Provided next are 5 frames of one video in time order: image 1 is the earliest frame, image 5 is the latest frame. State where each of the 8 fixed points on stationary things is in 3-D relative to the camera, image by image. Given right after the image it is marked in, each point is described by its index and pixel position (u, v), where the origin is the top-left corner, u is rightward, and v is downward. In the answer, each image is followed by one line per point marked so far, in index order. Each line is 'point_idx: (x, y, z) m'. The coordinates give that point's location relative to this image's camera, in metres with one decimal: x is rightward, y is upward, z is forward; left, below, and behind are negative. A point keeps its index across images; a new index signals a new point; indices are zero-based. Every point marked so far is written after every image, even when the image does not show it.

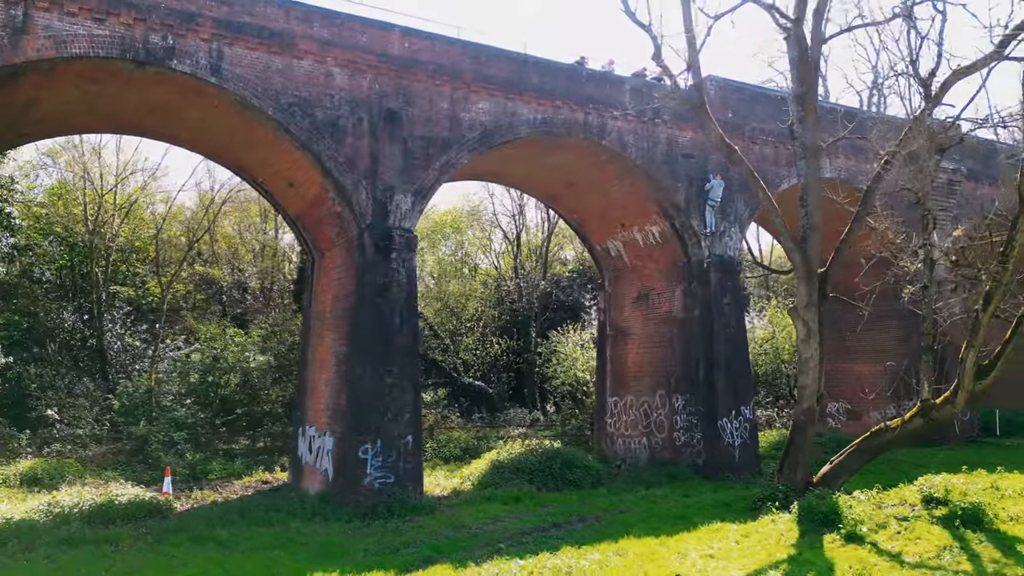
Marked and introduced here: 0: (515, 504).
0: (+0.1, -4.0, +14.1) m
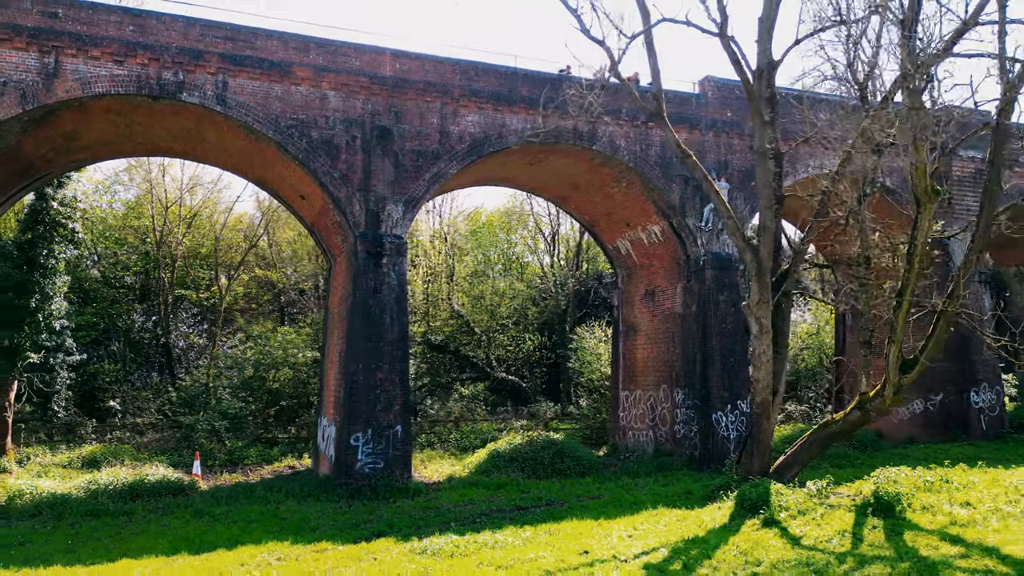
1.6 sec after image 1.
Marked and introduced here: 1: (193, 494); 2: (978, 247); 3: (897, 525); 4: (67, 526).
0: (-0.2, -4.1, +15.1) m
1: (-6.1, -4.0, +14.5) m
2: (+6.1, +0.5, +9.7) m
3: (+4.7, -2.9, +9.2) m
4: (-7.0, -3.8, +11.8) m
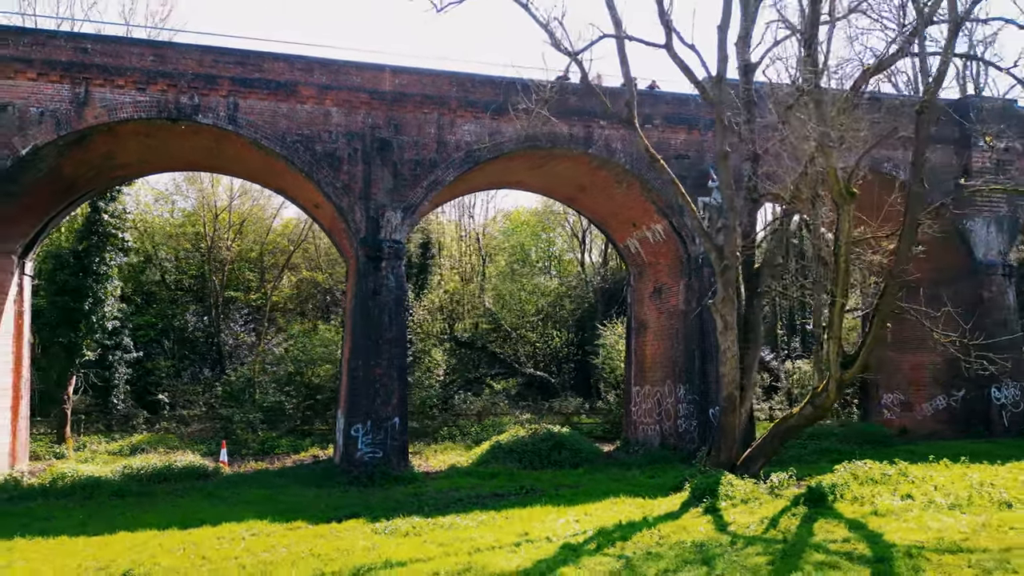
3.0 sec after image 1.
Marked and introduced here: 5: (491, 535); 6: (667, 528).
0: (-0.4, -4.1, +16.0) m
1: (-6.4, -4.1, +16.0) m
2: (+5.3, +0.5, +10.0) m
3: (+3.9, -2.9, +9.6) m
4: (-7.4, -3.9, +13.4) m
5: (-0.3, -3.4, +10.1) m
6: (+2.0, -3.2, +9.8) m
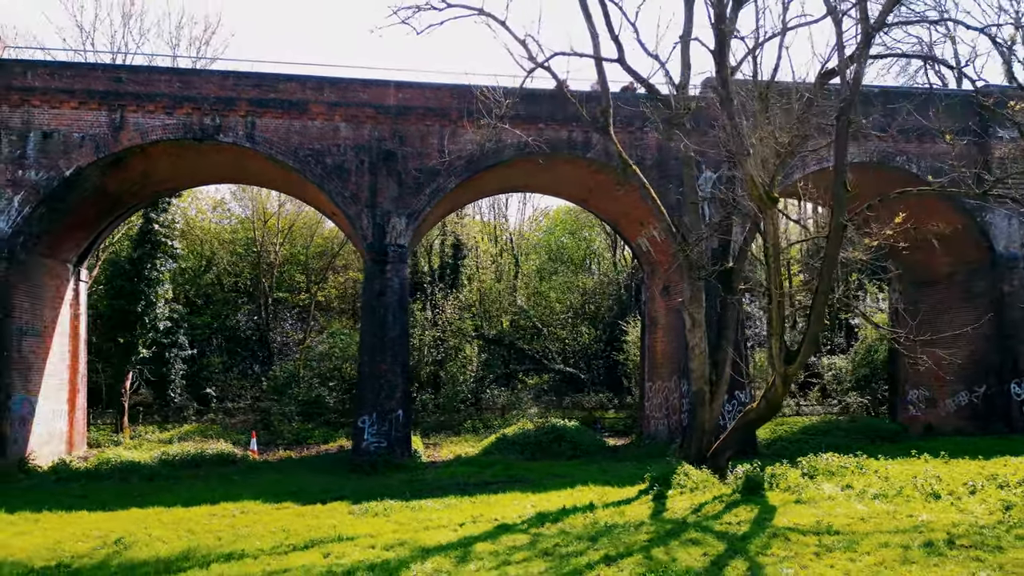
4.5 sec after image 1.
0: (-0.5, -4.1, +17.0) m
1: (-6.4, -4.2, +17.6) m
2: (+4.5, +0.5, +10.4) m
3: (+3.2, -2.9, +10.2) m
4: (-7.8, -4.0, +15.1) m
5: (-1.0, -3.4, +11.1) m
6: (+1.3, -3.2, +10.6) m
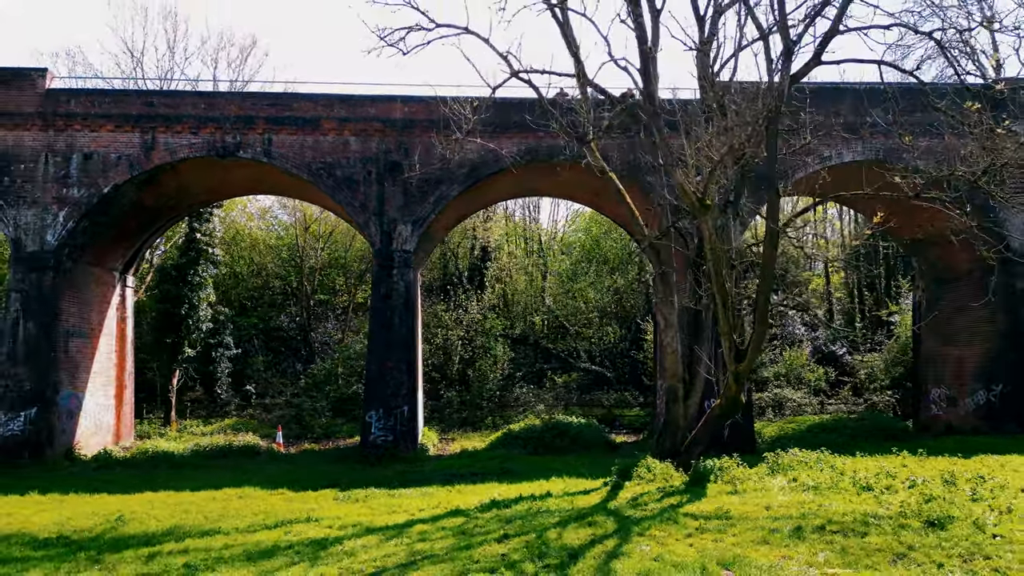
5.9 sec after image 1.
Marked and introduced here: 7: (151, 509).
0: (-0.6, -4.1, +17.9) m
1: (-6.4, -4.3, +19.0) m
2: (+3.7, +0.5, +10.9) m
3: (+2.4, -3.0, +10.8) m
4: (-8.0, -4.1, +16.6) m
5: (-1.6, -3.5, +12.1) m
6: (+0.6, -3.2, +11.4) m
7: (-5.7, -3.5, +11.9) m
